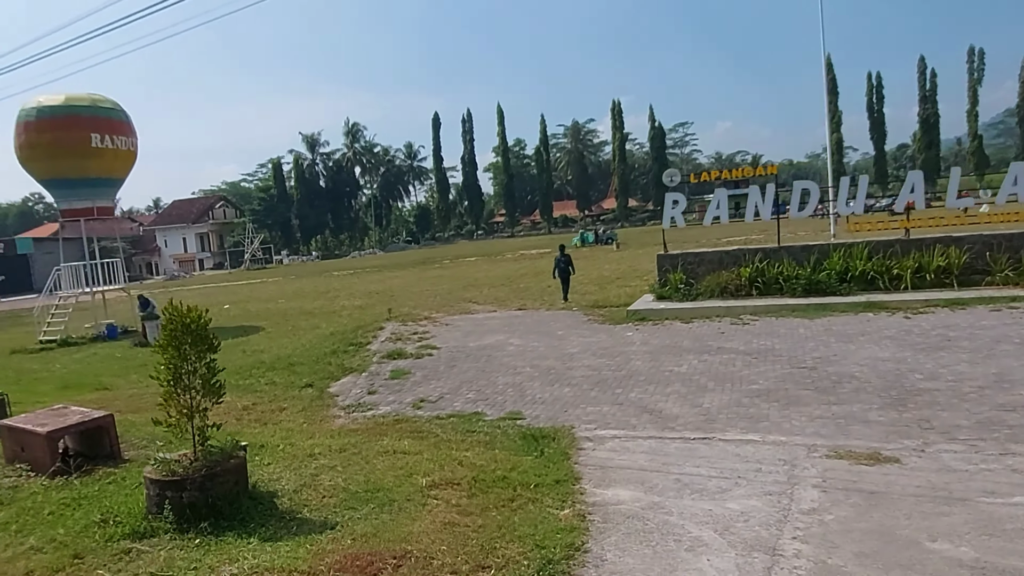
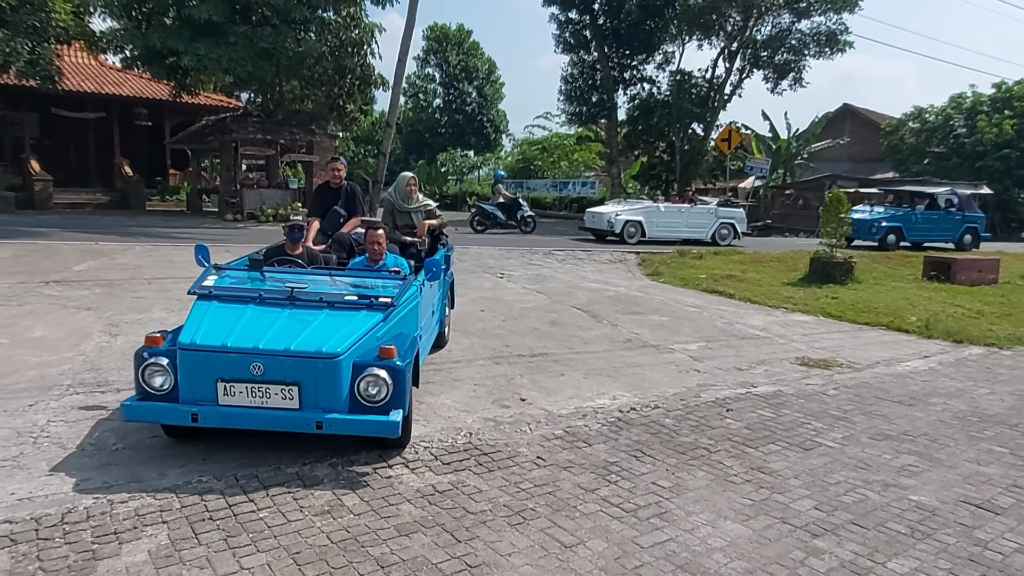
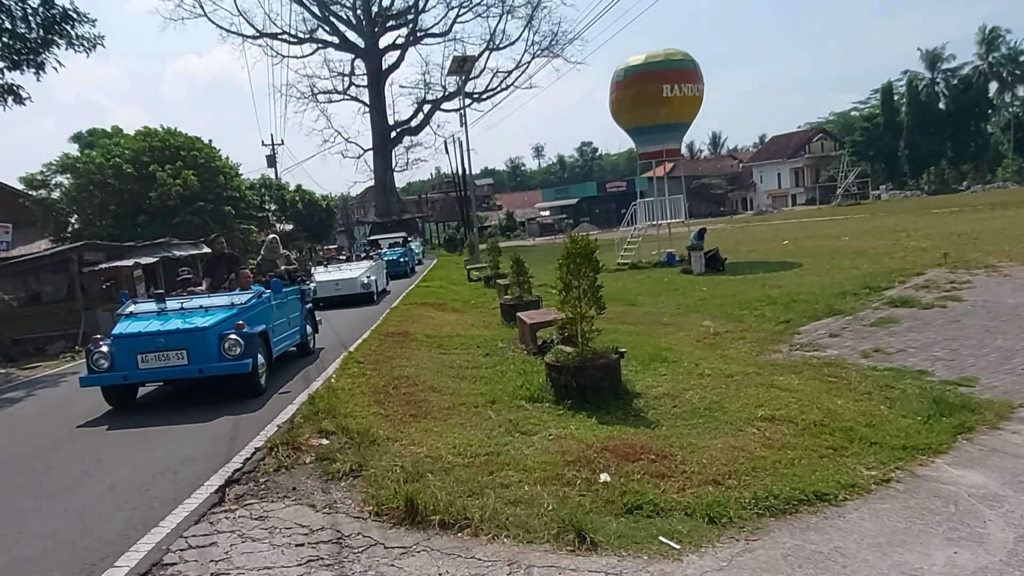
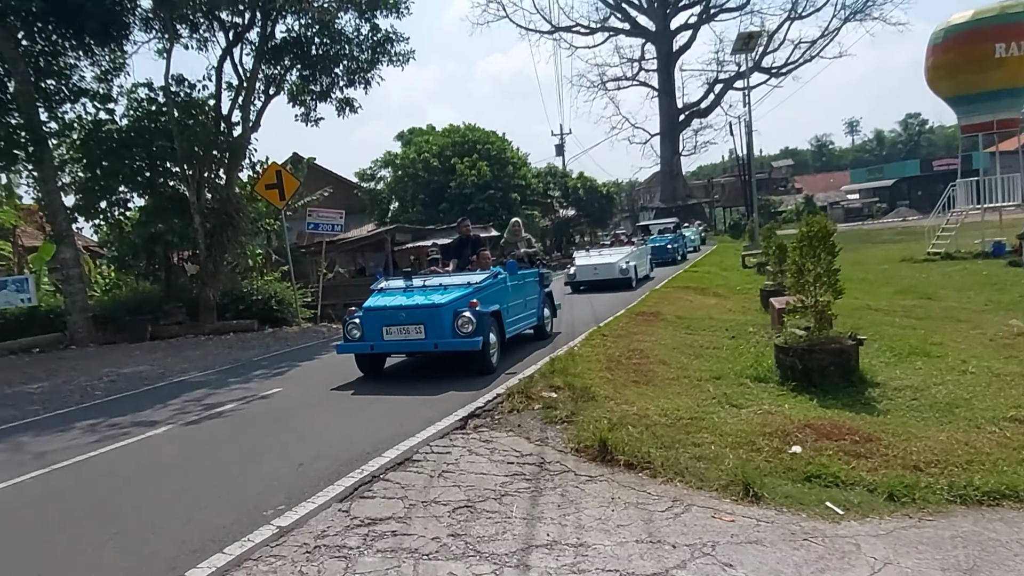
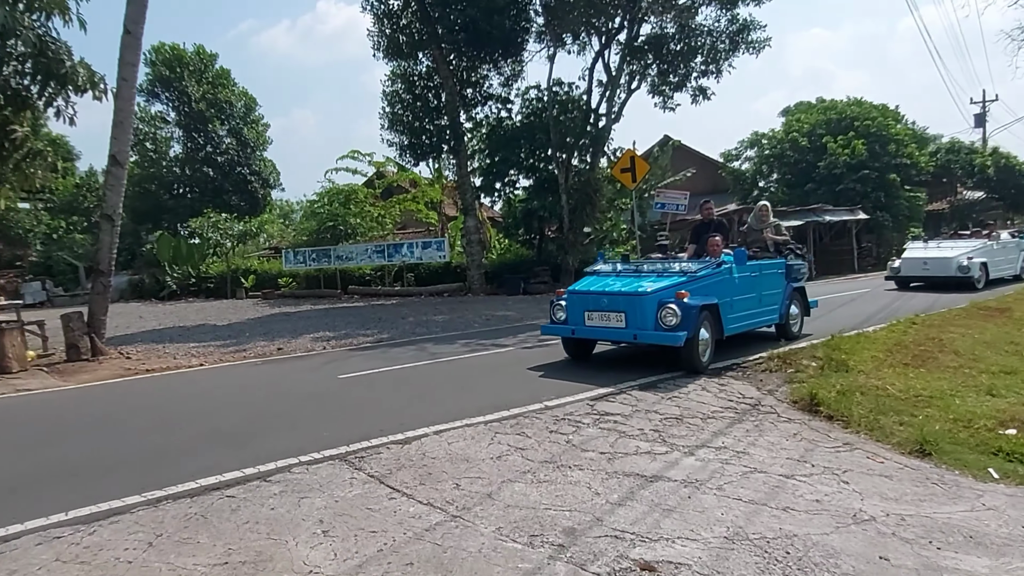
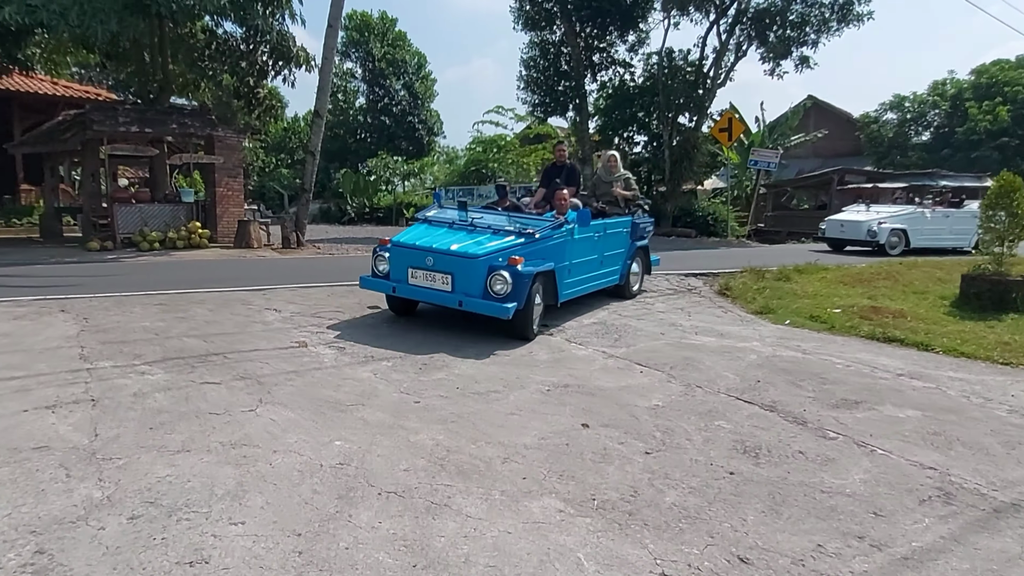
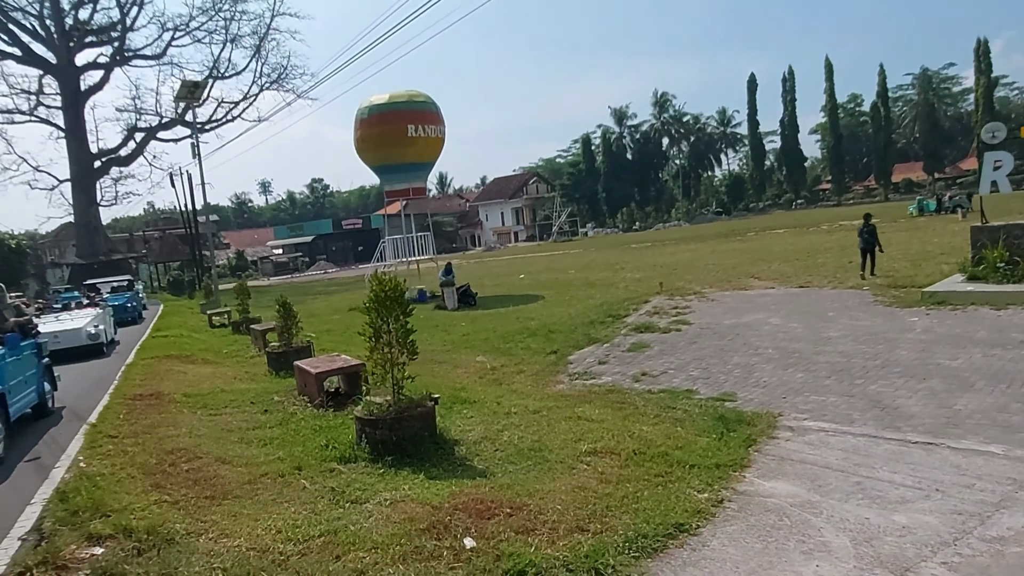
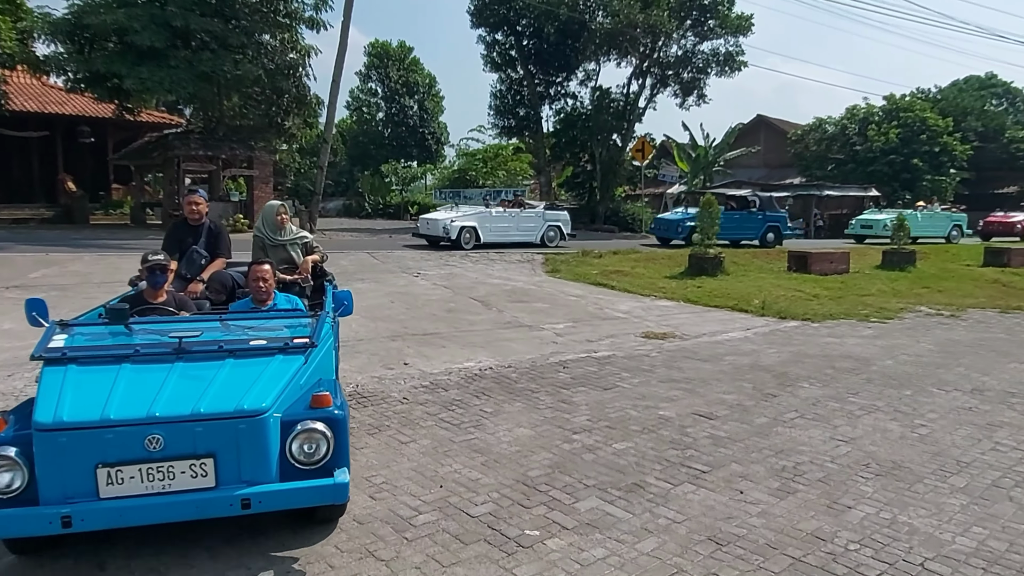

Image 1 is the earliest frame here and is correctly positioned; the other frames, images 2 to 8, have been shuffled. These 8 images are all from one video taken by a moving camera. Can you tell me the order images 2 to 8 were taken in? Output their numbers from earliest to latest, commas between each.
7, 3, 4, 5, 6, 2, 8
